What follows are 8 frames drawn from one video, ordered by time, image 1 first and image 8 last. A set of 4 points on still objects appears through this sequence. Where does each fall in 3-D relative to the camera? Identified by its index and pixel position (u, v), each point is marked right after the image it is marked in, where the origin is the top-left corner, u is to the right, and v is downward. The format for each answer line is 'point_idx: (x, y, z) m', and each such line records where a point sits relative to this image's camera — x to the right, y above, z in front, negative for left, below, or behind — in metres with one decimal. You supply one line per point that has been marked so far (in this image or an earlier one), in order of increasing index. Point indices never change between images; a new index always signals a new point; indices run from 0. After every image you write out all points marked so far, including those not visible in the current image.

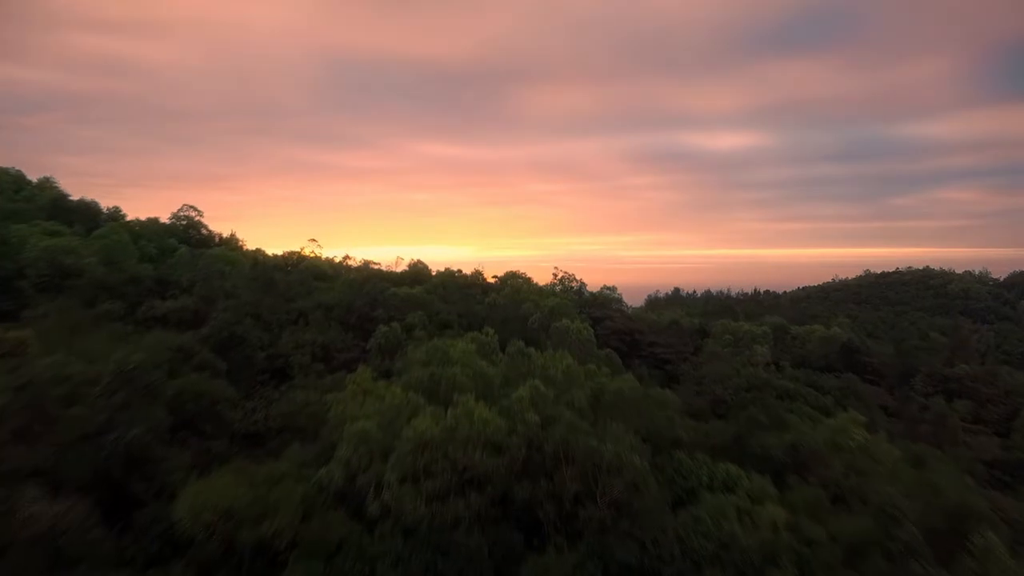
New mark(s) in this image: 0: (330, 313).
0: (-2.9, -0.4, +13.4) m
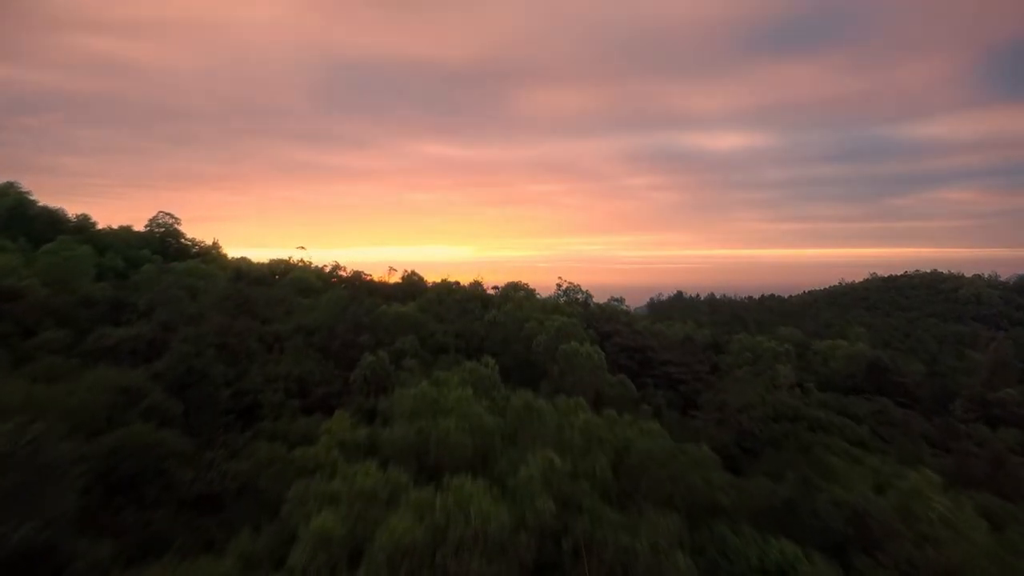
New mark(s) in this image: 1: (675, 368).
0: (-2.8, -0.7, +11.9) m
1: (+3.5, -1.7, +18.3) m
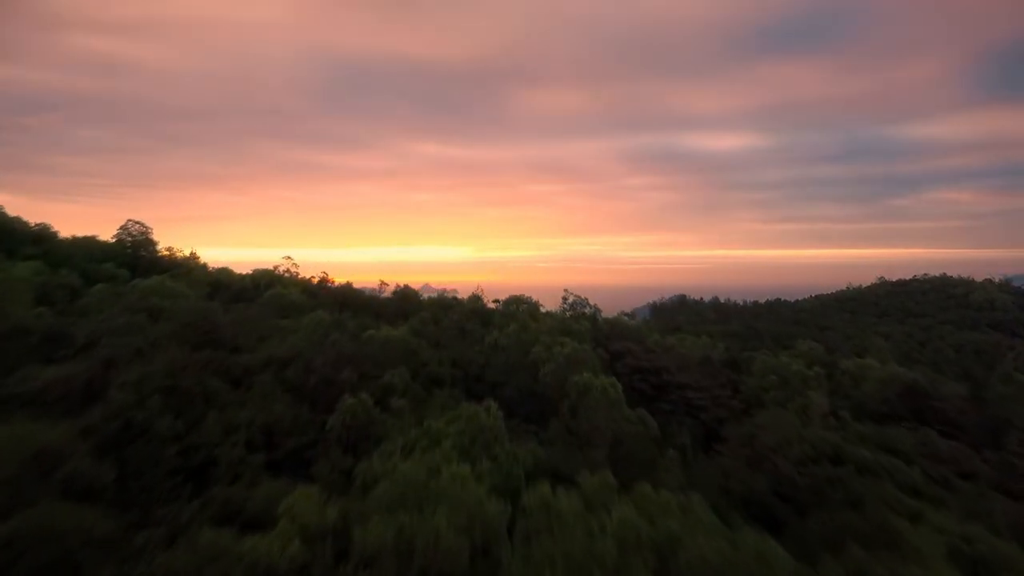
0: (-2.8, -1.1, +10.3) m
1: (+3.6, -2.1, +16.7) m
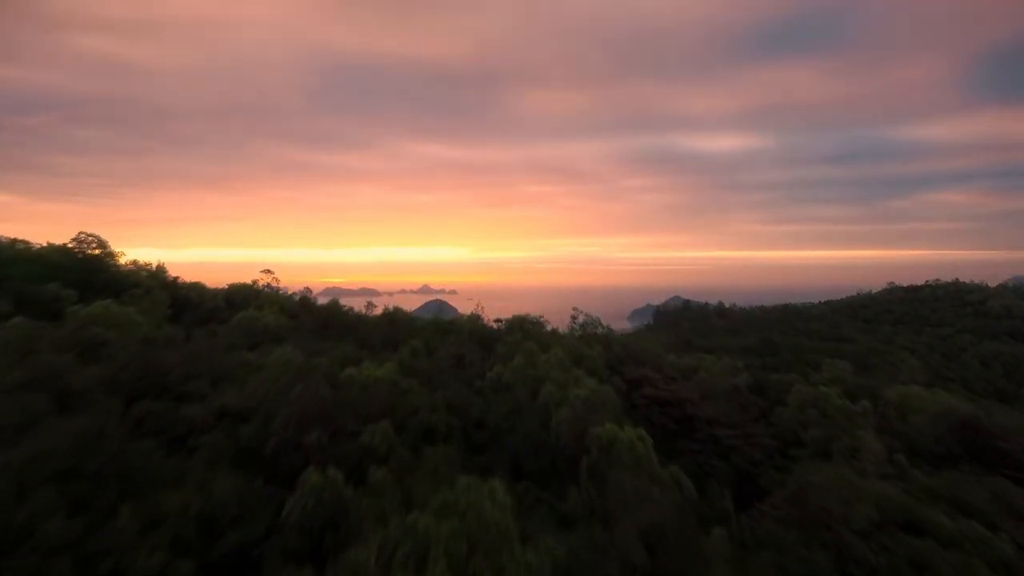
0: (-2.7, -1.4, +8.2) m
1: (+3.6, -2.5, +14.7) m
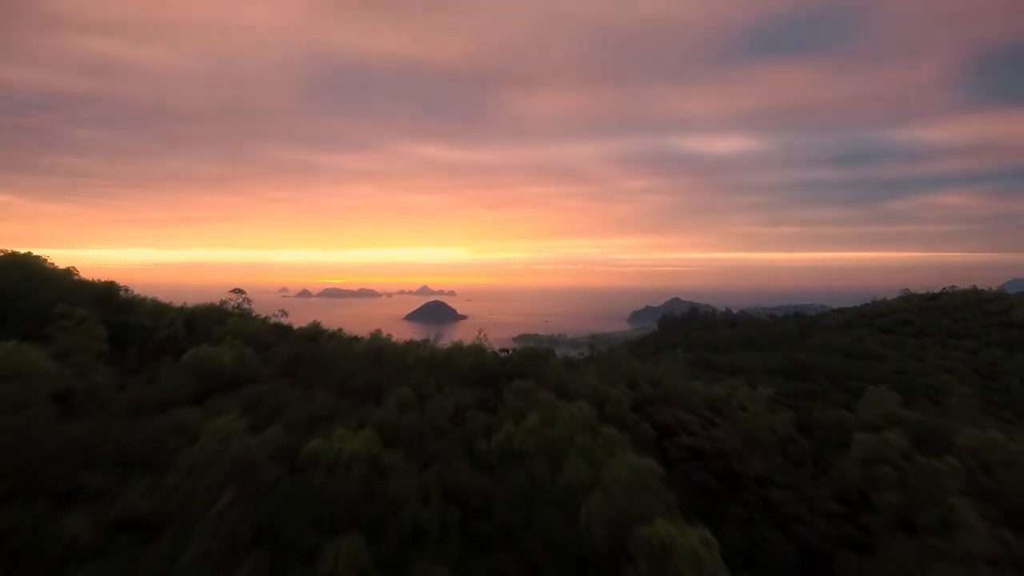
0: (-2.5, -1.9, +5.6) m
1: (+3.8, -2.9, +12.1) m
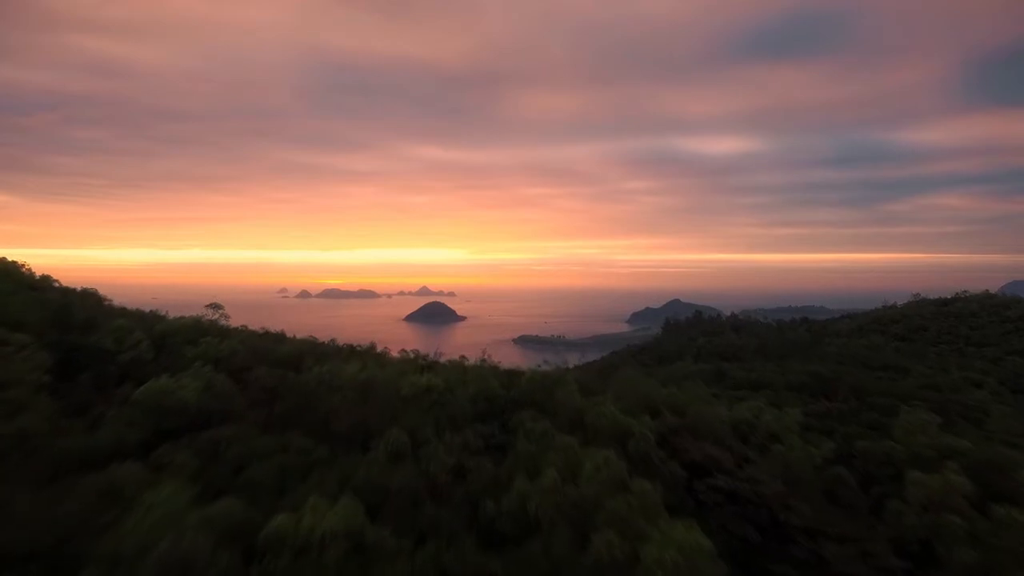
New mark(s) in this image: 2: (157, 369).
0: (-2.4, -2.1, +3.9) m
1: (+3.9, -3.2, +10.4) m
2: (-5.2, -1.2, +12.5) m
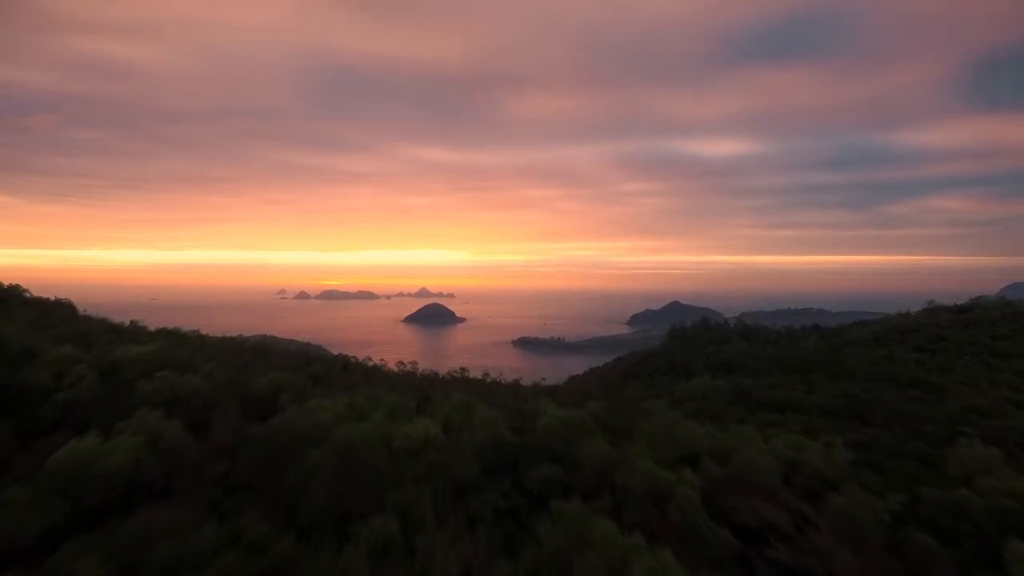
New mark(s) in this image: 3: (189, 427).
0: (-2.2, -2.4, +1.8) m
1: (+4.1, -3.5, +8.2) m
2: (-5.0, -1.5, +10.4) m
3: (-3.9, -1.6, +10.3) m
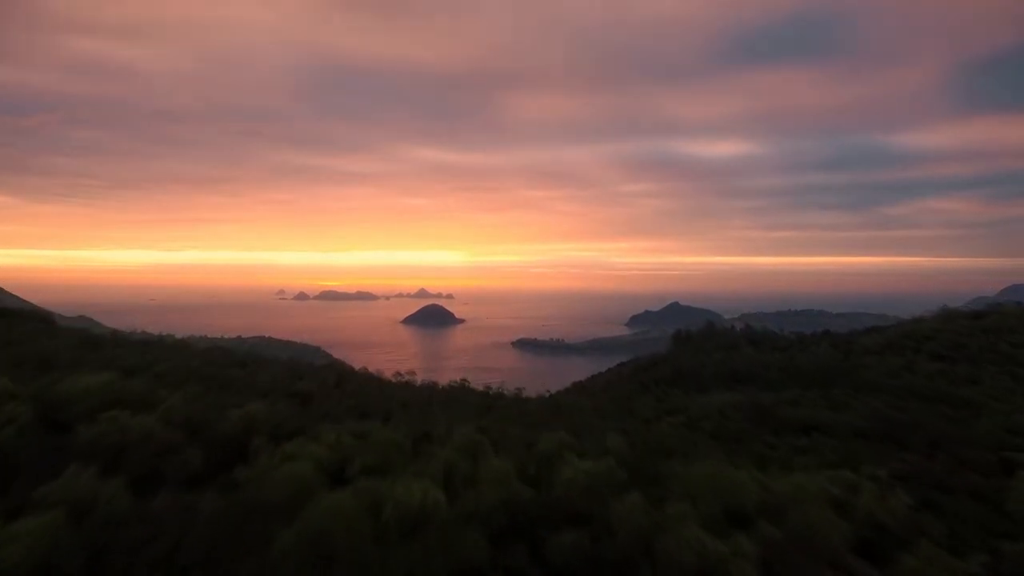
0: (-2.0, -2.7, -0.1) m
1: (+4.3, -3.8, +6.4) m
2: (-4.9, -1.8, +8.5) m
3: (-3.8, -1.9, +8.4) m
